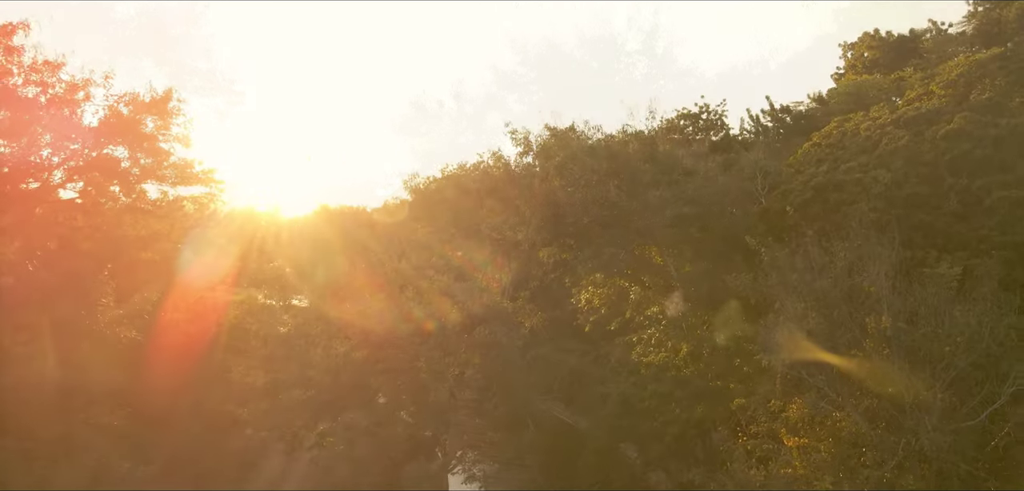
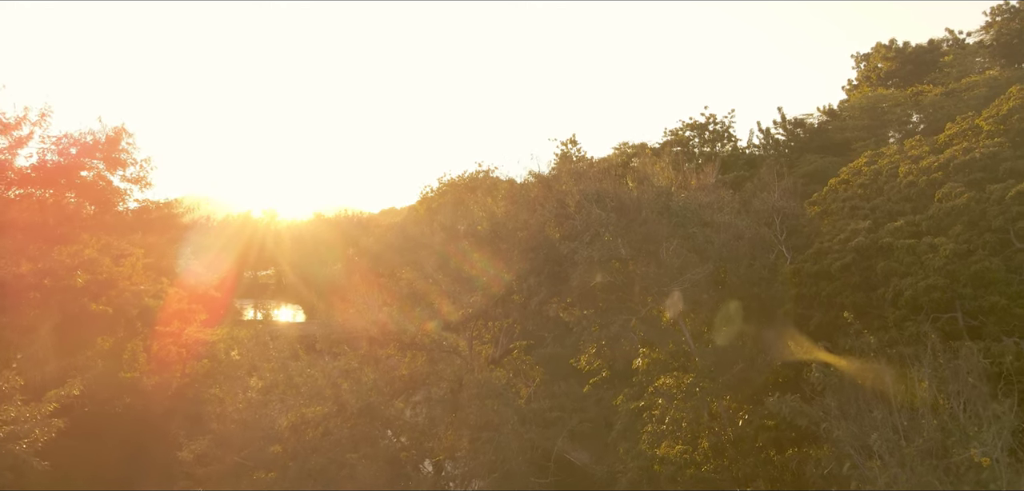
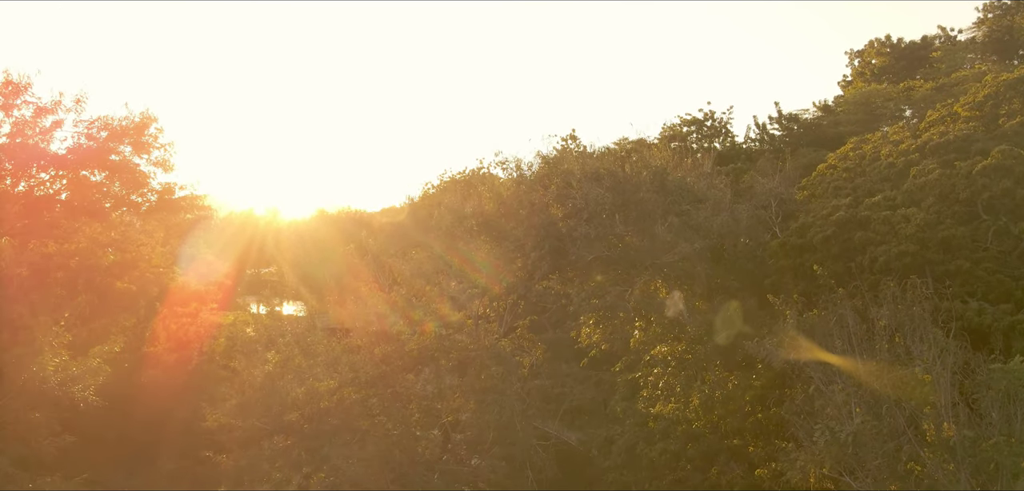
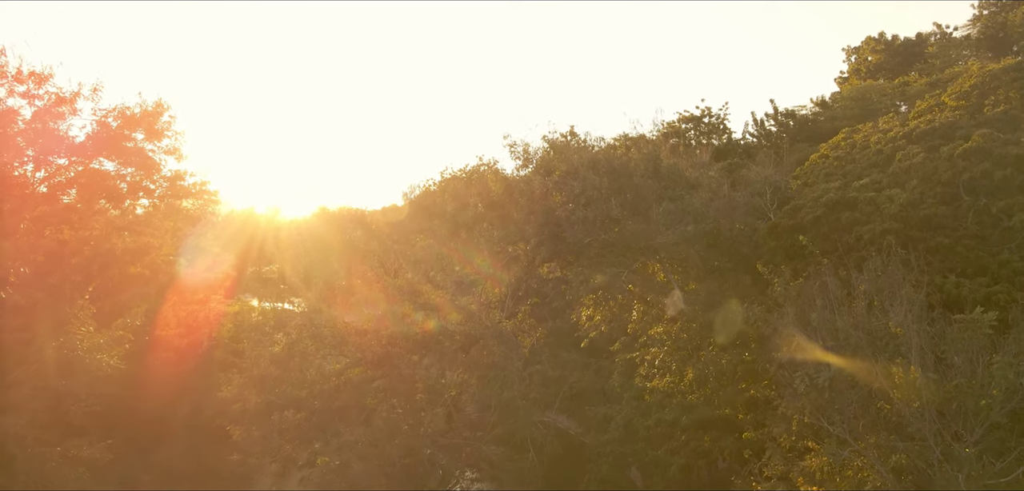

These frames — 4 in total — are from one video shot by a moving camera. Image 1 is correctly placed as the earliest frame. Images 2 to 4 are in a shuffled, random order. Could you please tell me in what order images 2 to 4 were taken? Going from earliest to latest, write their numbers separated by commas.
4, 3, 2
